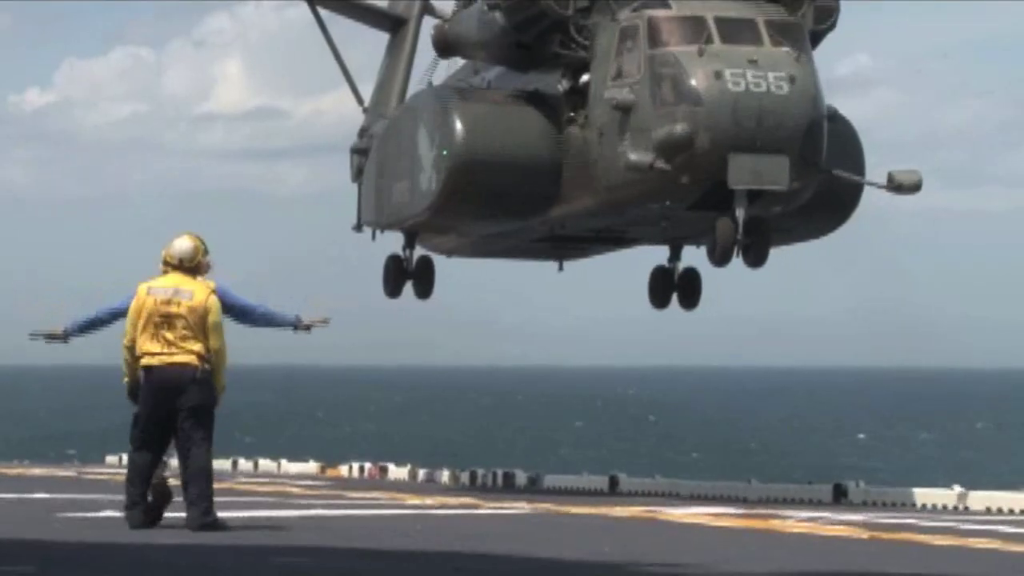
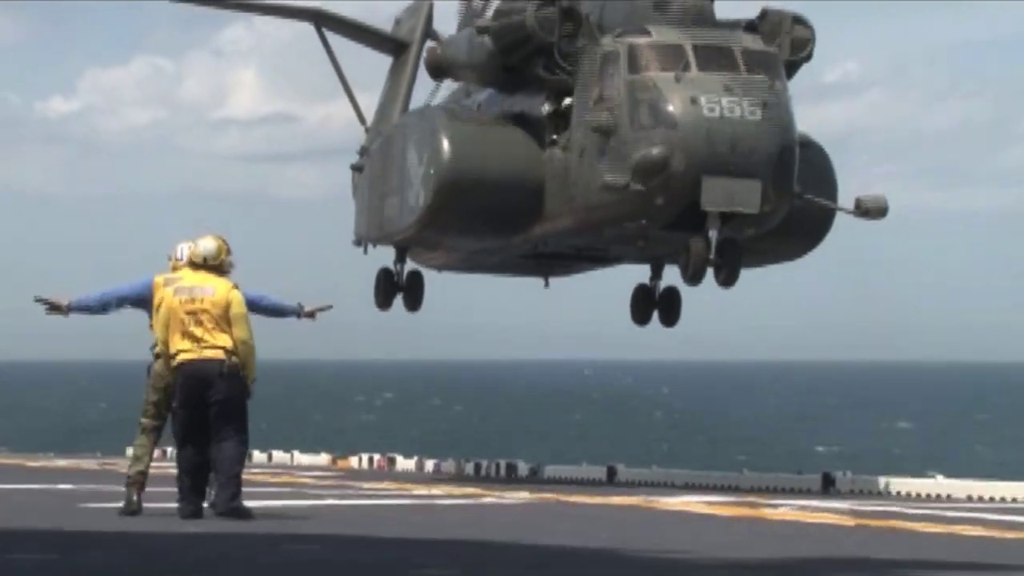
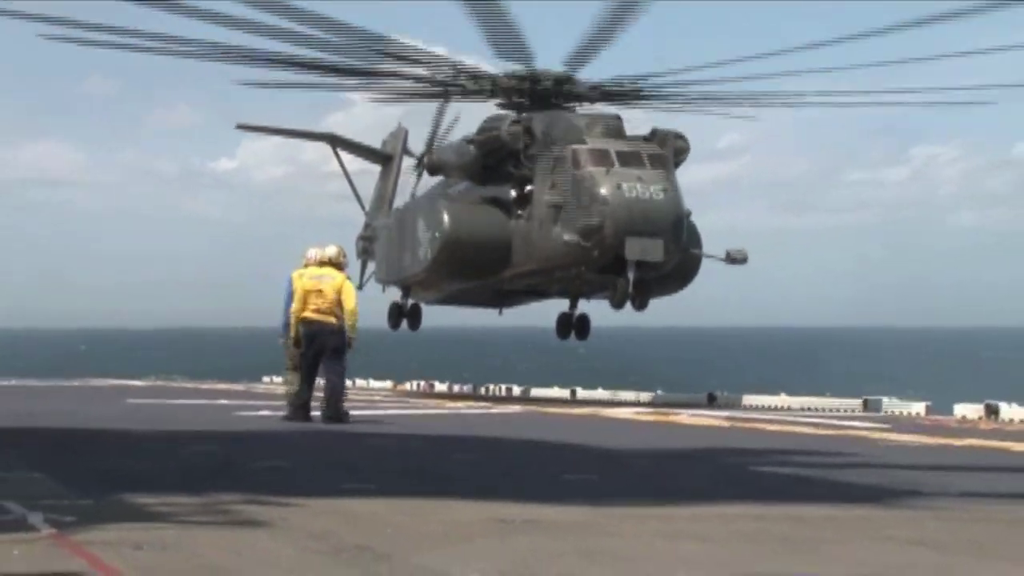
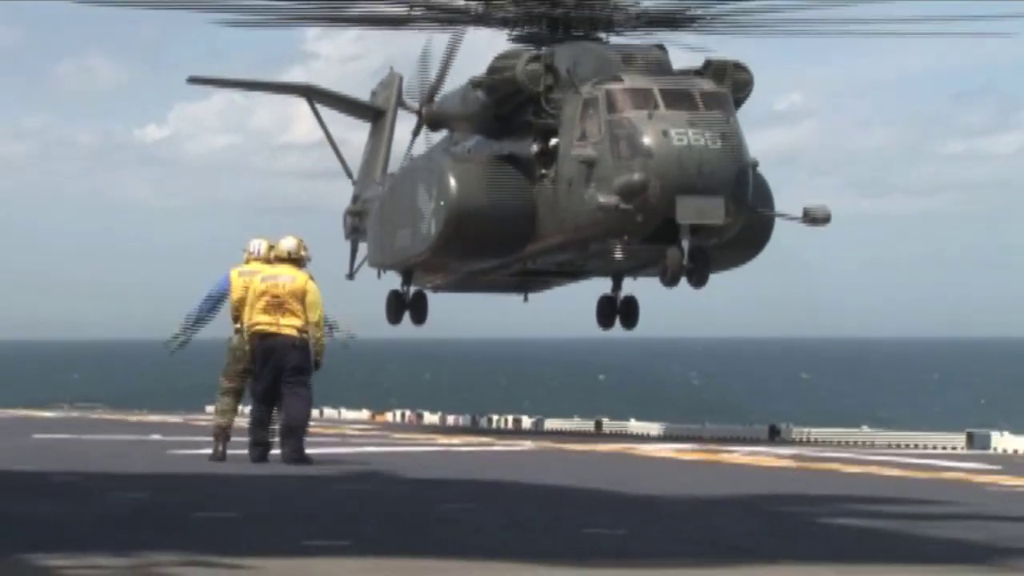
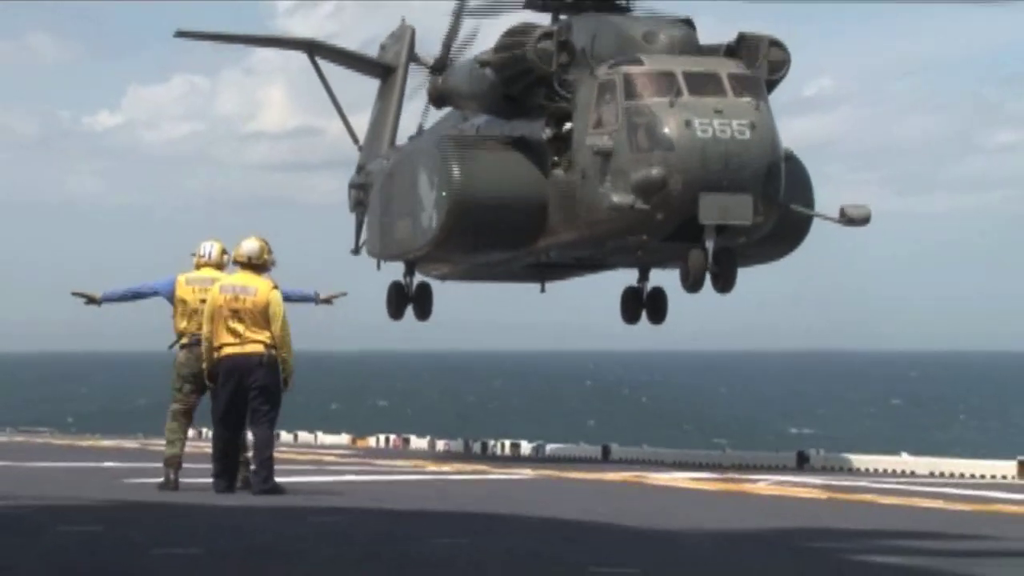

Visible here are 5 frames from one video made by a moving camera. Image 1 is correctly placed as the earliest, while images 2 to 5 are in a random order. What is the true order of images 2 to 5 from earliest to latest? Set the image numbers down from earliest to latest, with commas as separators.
2, 5, 4, 3
